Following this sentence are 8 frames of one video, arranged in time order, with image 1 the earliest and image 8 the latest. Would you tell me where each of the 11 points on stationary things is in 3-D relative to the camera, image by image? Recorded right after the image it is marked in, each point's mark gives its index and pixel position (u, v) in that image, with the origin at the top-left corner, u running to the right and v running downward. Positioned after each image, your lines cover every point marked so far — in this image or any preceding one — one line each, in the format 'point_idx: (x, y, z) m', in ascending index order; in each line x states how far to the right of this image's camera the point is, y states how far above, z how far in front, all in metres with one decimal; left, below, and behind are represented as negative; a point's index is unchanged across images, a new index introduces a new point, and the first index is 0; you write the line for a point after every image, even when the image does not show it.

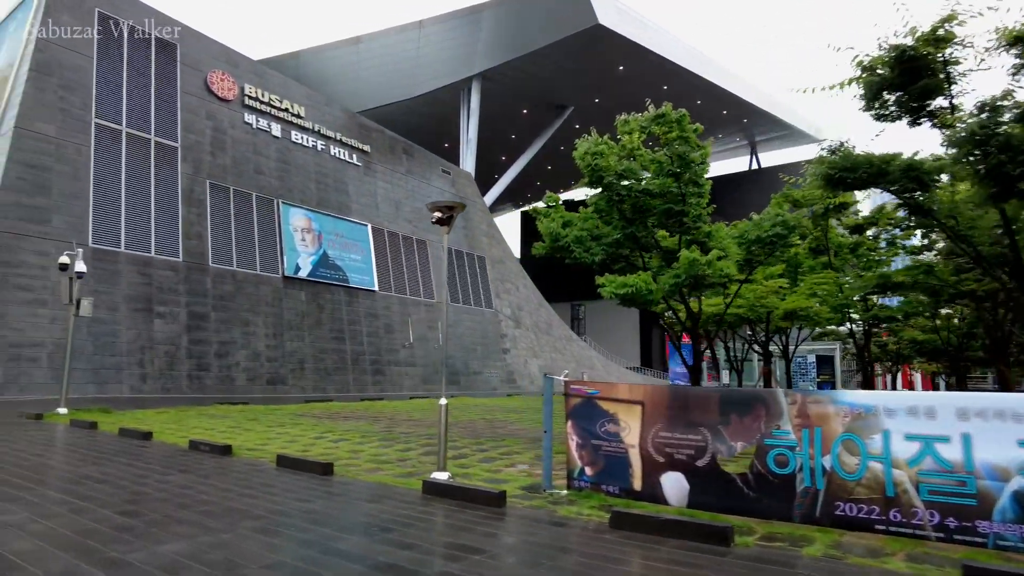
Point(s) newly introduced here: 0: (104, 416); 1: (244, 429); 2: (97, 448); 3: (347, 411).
0: (-8.0, -2.5, +13.0) m
1: (-4.6, -2.4, +11.5) m
2: (-5.5, -2.1, +8.8) m
3: (-3.9, -2.9, +15.8) m
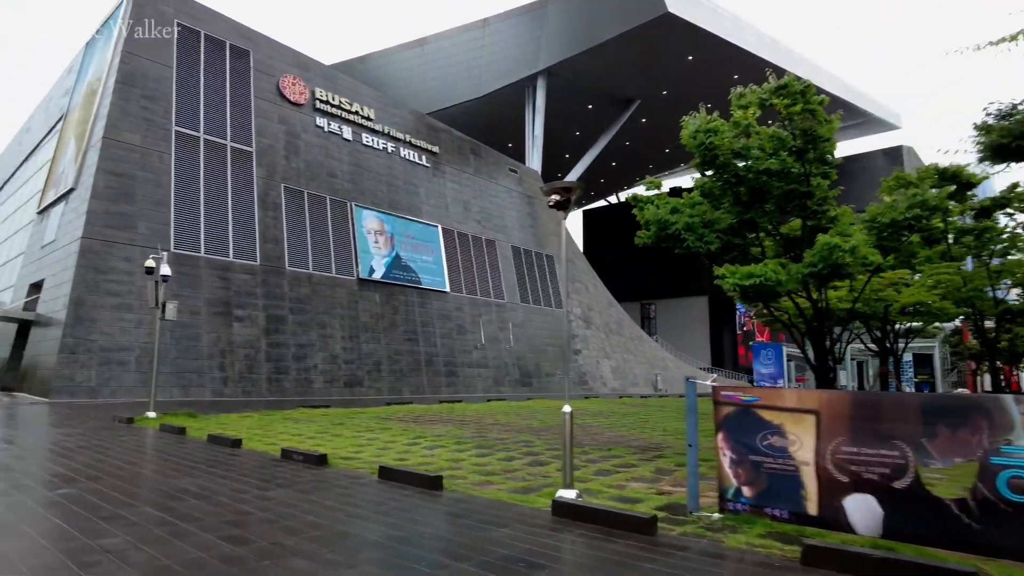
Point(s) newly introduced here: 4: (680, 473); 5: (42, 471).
0: (-6.2, -2.6, +12.8) m
1: (-2.9, -2.4, +11.0) m
2: (-4.1, -2.1, +8.4) m
3: (-1.9, -2.9, +15.2) m
4: (+1.9, -2.1, +7.4) m
5: (-5.1, -2.0, +7.2) m
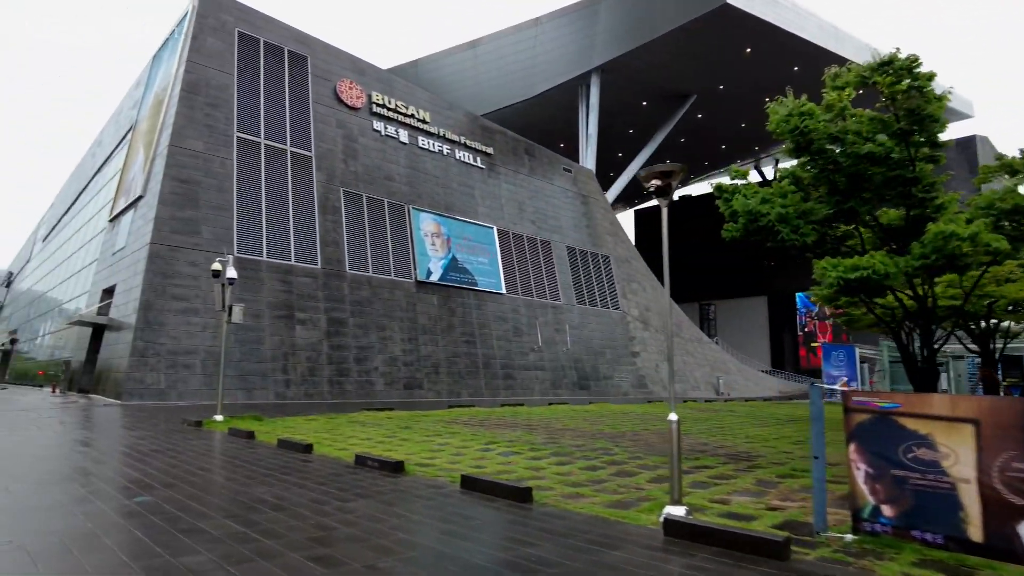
0: (-4.9, -2.6, +12.8) m
1: (-1.8, -2.4, +10.7) m
2: (-3.1, -2.1, +8.2) m
3: (-0.4, -2.9, +14.8) m
4: (+2.8, -2.0, +6.8) m
5: (-4.2, -2.0, +7.0) m
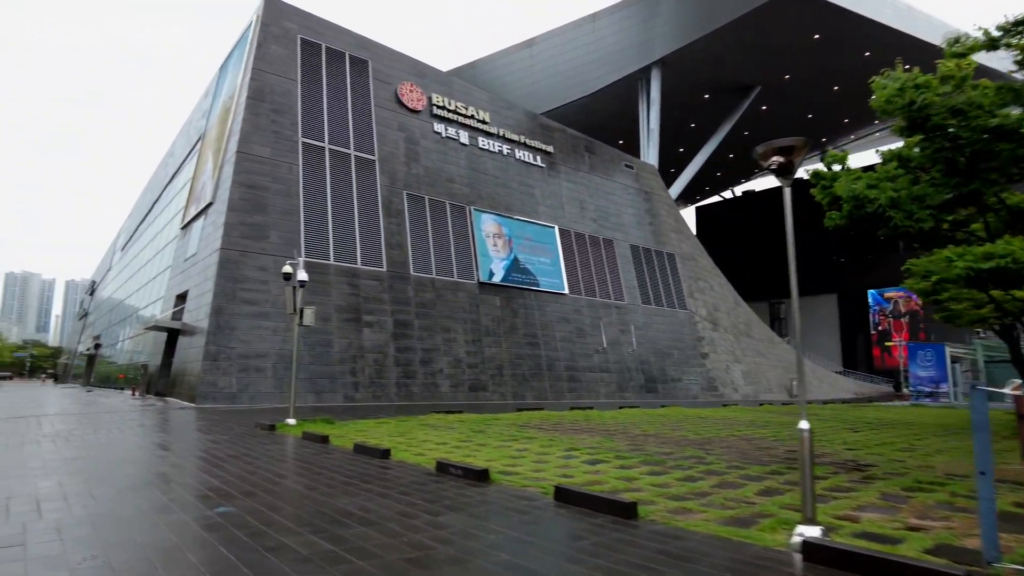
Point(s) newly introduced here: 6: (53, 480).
0: (-3.4, -2.7, +12.6) m
1: (-0.5, -2.4, +10.3) m
2: (-2.0, -2.1, +7.9) m
3: (+1.2, -2.9, +14.3) m
4: (+3.7, -1.9, +6.0) m
5: (-3.2, -2.0, +6.9) m
6: (-4.6, -1.9, +6.7) m
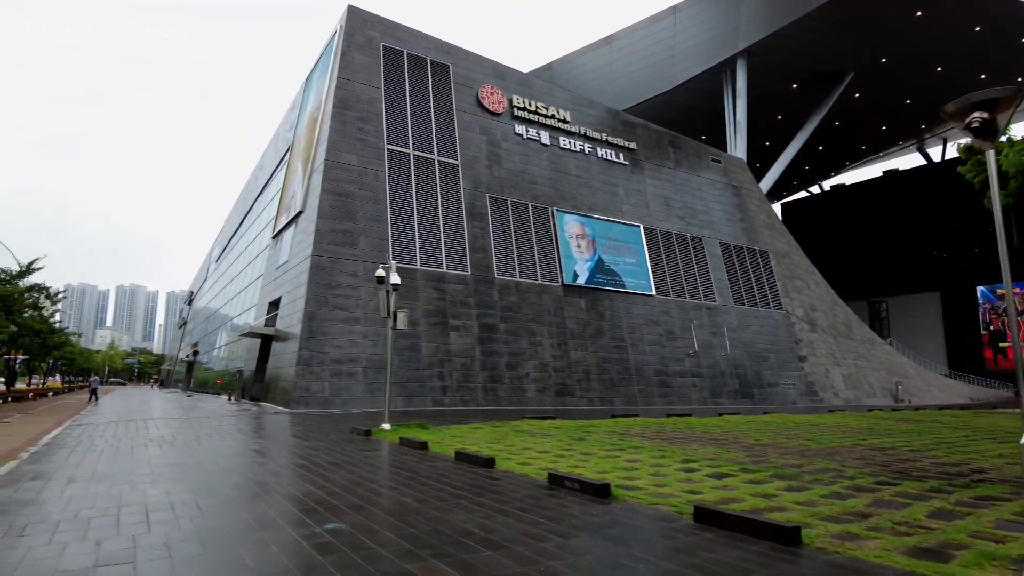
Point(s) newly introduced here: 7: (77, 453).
0: (-1.6, -2.7, +12.3) m
1: (+1.0, -2.4, +9.7) m
2: (-0.7, -2.1, +7.5) m
3: (+3.2, -2.9, +13.4) m
4: (+4.7, -1.8, +4.9) m
5: (-2.1, -2.0, +6.6) m
6: (-3.4, -2.0, +6.5) m
7: (-6.4, -2.4, +9.8) m
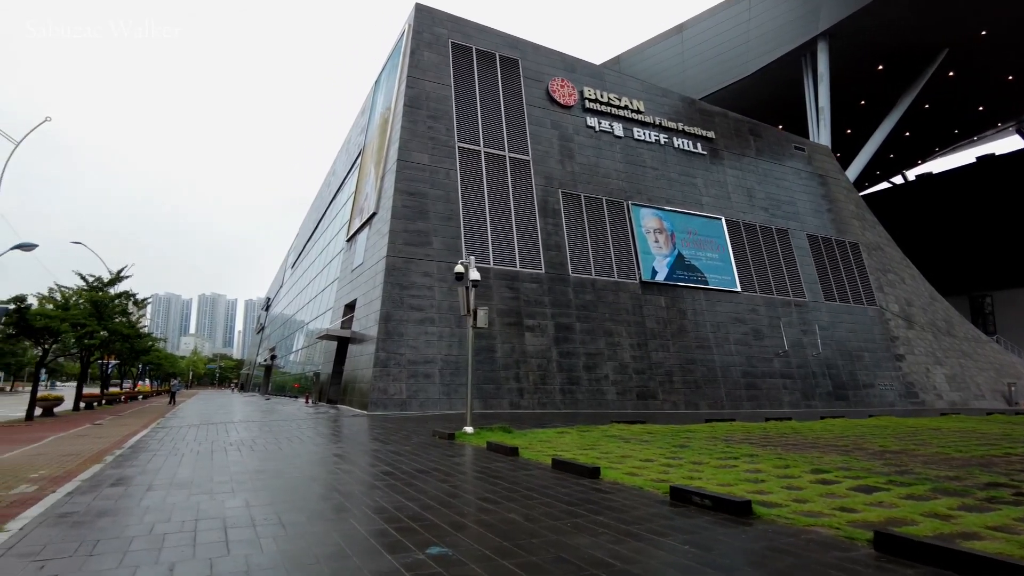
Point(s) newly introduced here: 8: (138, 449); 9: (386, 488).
0: (0.0, -2.6, +11.5) m
1: (+2.3, -2.3, +8.7) m
2: (+0.3, -2.0, +6.7) m
3: (+4.9, -2.7, +12.2) m
4: (+5.5, -1.6, +3.6) m
5: (-1.1, -1.9, +5.9) m
6: (-2.4, -1.9, +6.0) m
7: (-5.0, -2.4, +9.5) m
8: (-5.9, -2.5, +10.4) m
9: (-1.3, -2.0, +6.7) m
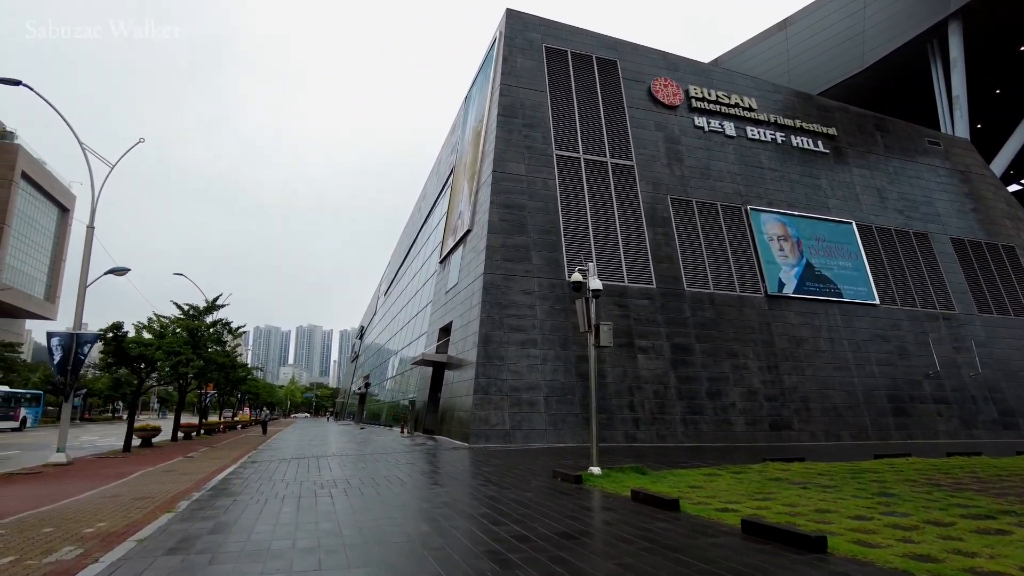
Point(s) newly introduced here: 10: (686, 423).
0: (+2.0, -2.7, +9.4) m
1: (+3.9, -2.2, +6.3) m
2: (+1.7, -1.9, +4.5) m
3: (+6.9, -2.7, +9.4) m
4: (+6.4, -1.2, +0.9) m
5: (+0.2, -1.8, +3.9) m
6: (-1.2, -1.9, +4.2) m
7: (-3.3, -2.6, +8.0) m
8: (-4.0, -2.8, +9.0) m
9: (+0.1, -2.0, +4.8) m
10: (+4.9, -3.8, +18.8) m
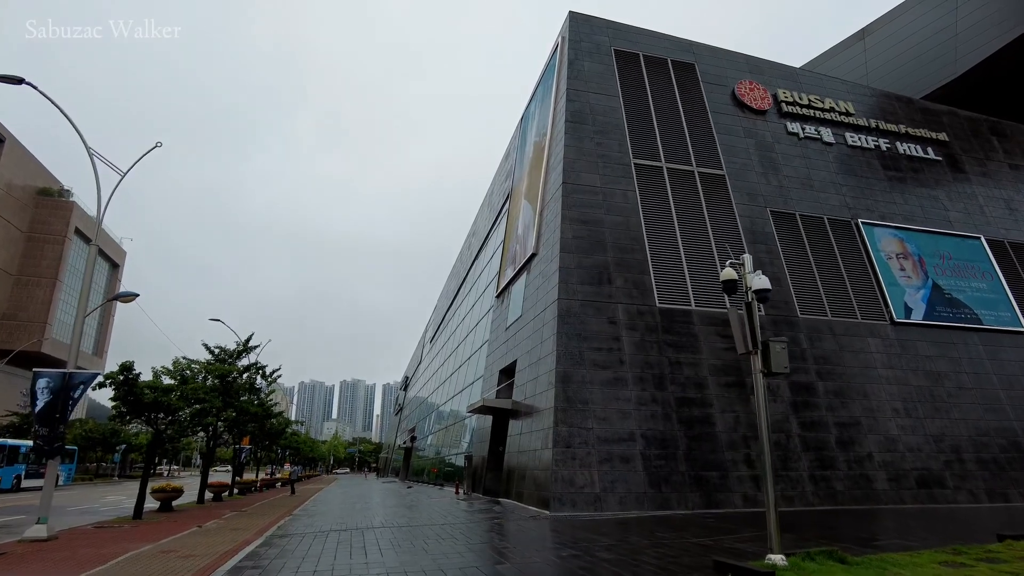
0: (+3.4, -2.6, +5.9) m
1: (+5.1, -1.8, +2.7) m
2: (+2.8, -1.4, +1.1) m
3: (+8.3, -2.4, +5.6) m
4: (+7.2, -0.4, -2.8) m
5: (+1.2, -1.3, +0.6) m
6: (-0.1, -1.4, +1.0) m
7: (-2.0, -2.5, +4.8) m
8: (-2.6, -2.7, +5.8) m
9: (+1.1, -1.6, +1.4) m
10: (+6.9, -4.3, +15.0) m
